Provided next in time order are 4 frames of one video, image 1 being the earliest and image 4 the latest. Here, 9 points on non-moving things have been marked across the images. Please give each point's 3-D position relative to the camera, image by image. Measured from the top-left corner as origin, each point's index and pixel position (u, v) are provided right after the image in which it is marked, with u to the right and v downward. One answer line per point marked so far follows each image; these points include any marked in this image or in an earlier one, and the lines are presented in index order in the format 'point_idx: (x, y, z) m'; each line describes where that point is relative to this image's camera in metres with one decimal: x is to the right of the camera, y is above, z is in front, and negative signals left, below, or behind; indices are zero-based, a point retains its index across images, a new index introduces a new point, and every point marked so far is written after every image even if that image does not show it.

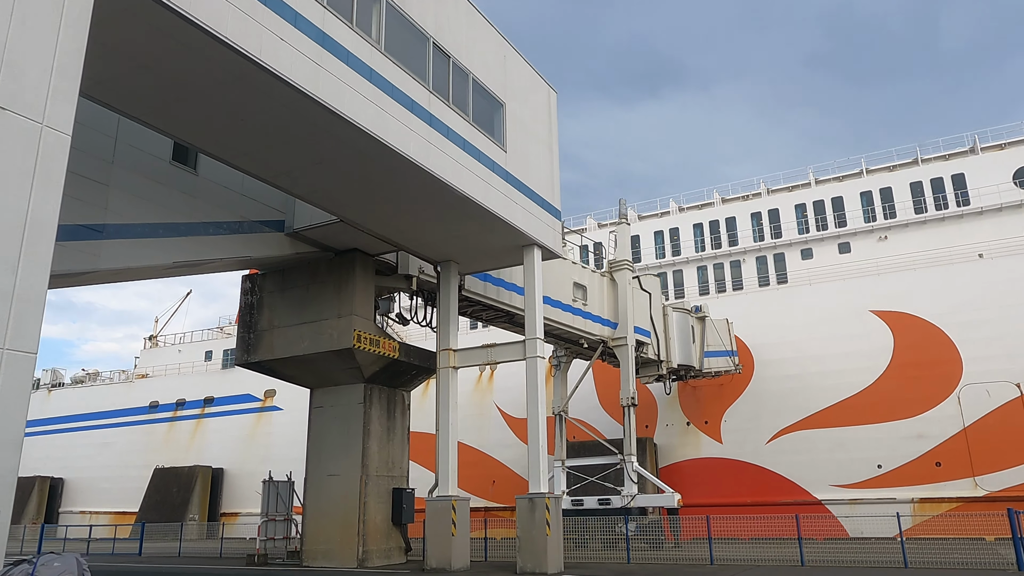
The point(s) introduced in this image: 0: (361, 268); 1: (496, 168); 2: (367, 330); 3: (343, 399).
0: (-3.6, +0.5, +17.2) m
1: (-0.4, +2.6, +15.3) m
2: (-3.5, -1.0, +17.1) m
3: (-4.2, -2.8, +18.0) m
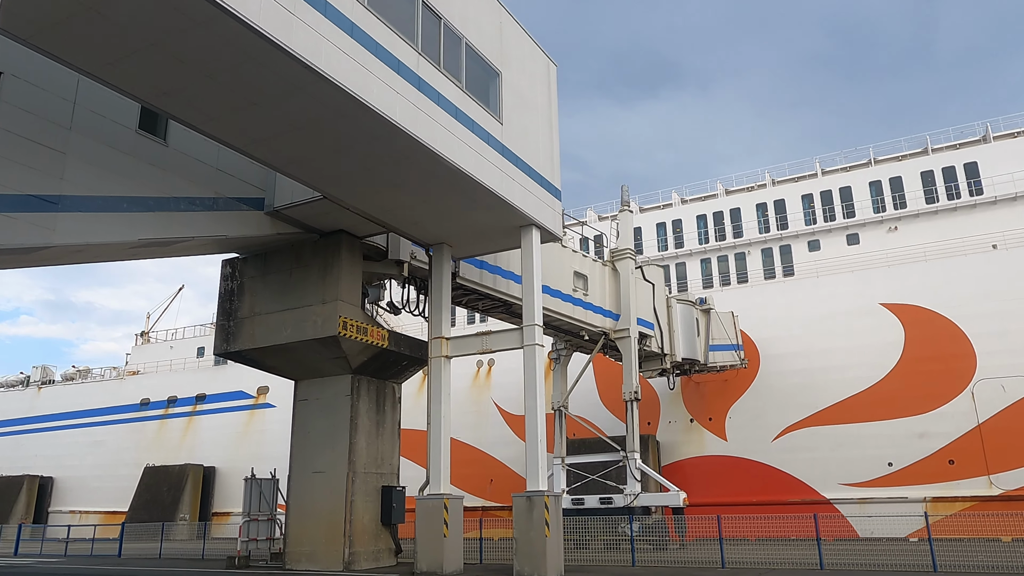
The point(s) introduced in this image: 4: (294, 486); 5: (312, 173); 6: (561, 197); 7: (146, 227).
0: (-3.7, +0.9, +16.1) m
1: (-0.4, +2.9, +14.2) m
2: (-3.5, -0.6, +16.0) m
3: (-4.3, -2.4, +17.0) m
4: (-5.1, -4.6, +16.8) m
5: (-3.6, +2.1, +13.1) m
6: (+1.1, +2.1, +16.8) m
7: (-6.4, +1.1, +12.5) m
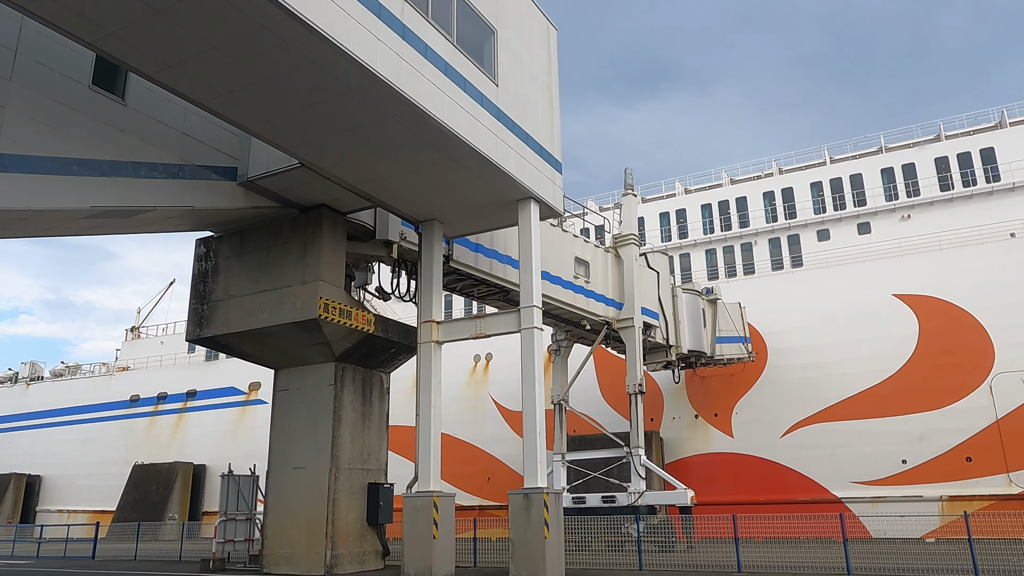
0: (-3.8, +1.3, +14.9) m
1: (-0.5, +3.4, +12.9) m
2: (-3.6, -0.2, +14.7) m
3: (-4.4, -2.0, +15.7) m
4: (-5.2, -4.2, +15.6) m
5: (-3.7, +2.5, +11.8) m
6: (+1.1, +2.5, +15.5) m
7: (-6.5, +1.5, +11.3) m
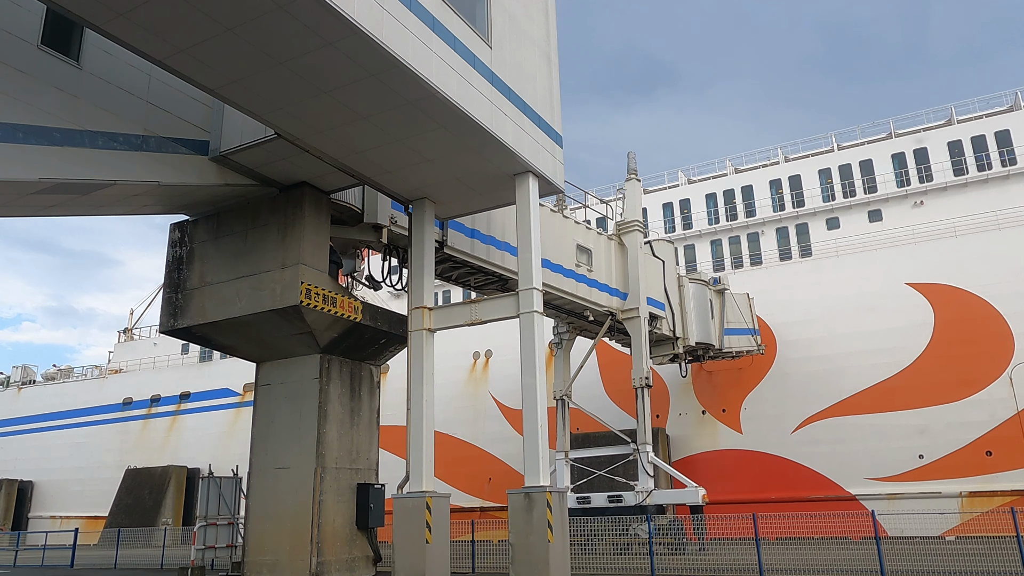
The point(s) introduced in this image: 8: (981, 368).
0: (-3.8, +1.6, +13.8) m
1: (-0.6, +3.7, +11.8) m
2: (-3.6, +0.1, +13.6) m
3: (-4.4, -1.7, +14.6) m
4: (-5.2, -4.0, +14.4) m
5: (-3.8, +2.8, +10.7) m
6: (+1.0, +2.9, +14.4) m
7: (-6.5, +1.7, +10.2) m
8: (+13.1, -2.1, +19.7) m
